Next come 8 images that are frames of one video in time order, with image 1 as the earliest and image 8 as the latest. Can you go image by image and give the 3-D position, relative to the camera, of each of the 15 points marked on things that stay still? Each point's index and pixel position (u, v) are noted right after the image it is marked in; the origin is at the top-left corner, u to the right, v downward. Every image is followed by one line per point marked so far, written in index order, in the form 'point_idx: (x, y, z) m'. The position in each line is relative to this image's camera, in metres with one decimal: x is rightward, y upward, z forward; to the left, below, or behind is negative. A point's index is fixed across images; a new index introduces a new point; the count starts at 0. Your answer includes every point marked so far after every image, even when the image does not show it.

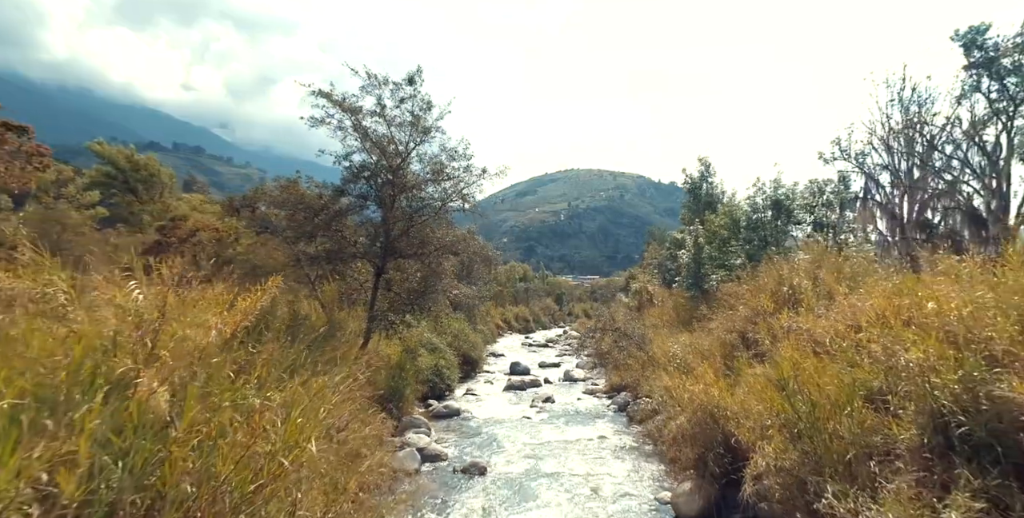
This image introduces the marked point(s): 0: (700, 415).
0: (+3.6, -2.9, +9.6) m
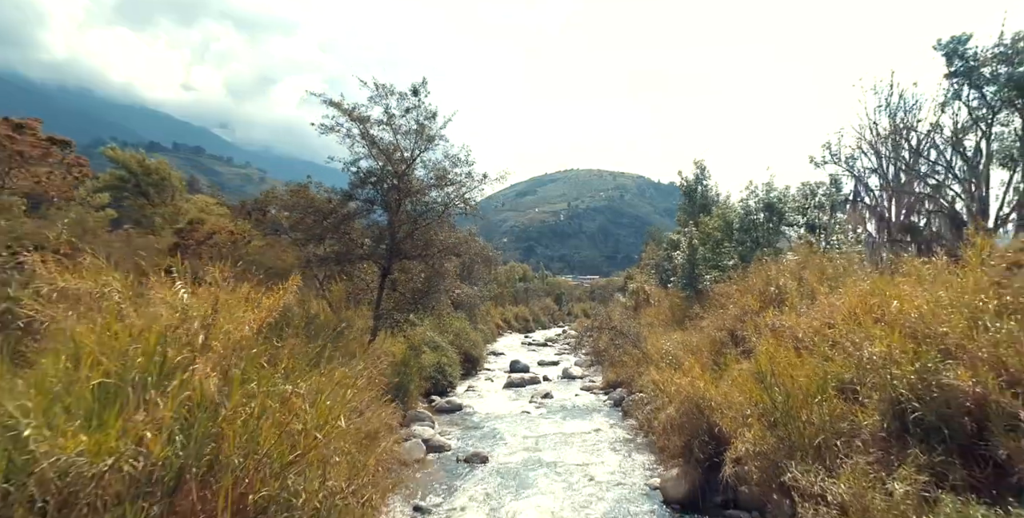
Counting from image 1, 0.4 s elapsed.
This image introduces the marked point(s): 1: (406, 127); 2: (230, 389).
0: (+3.6, -2.9, +10.3) m
1: (-3.1, +3.8, +15.0) m
2: (-2.7, -1.3, +5.0) m
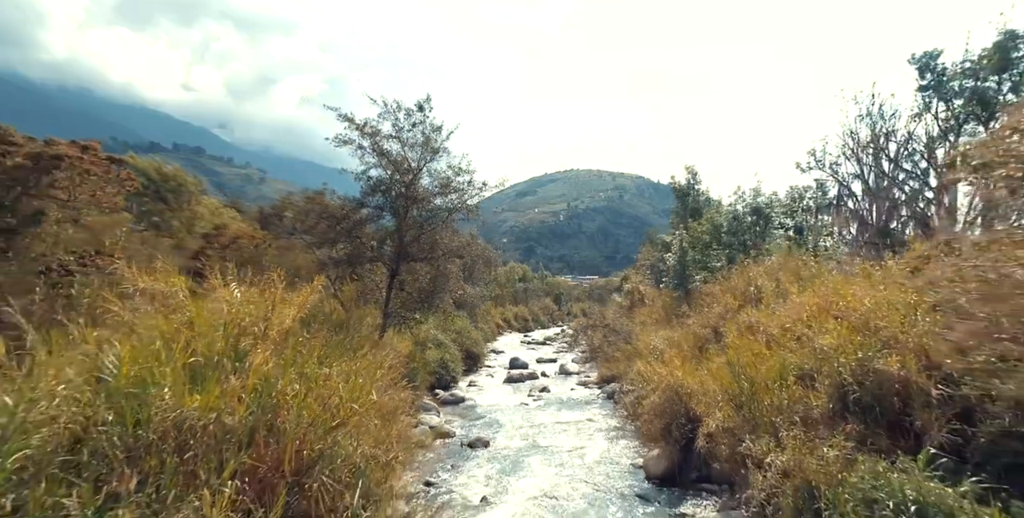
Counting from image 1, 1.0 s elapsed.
0: (+3.5, -3.0, +11.5) m
1: (-3.1, +3.7, +16.2) m
2: (-2.7, -1.3, +6.2) m
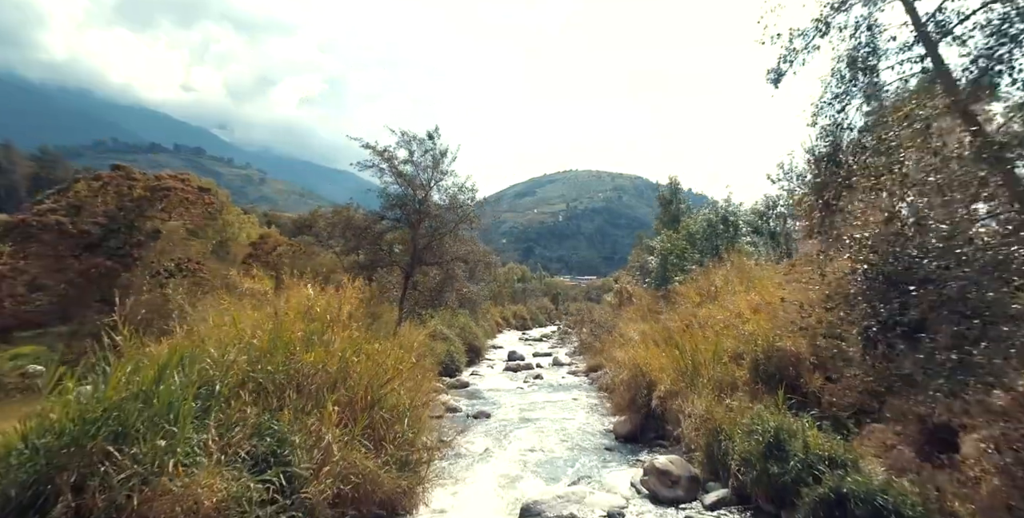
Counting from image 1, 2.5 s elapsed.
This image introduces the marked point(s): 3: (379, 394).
0: (+3.4, -3.1, +14.3) m
1: (-3.2, +3.6, +19.0) m
2: (-2.8, -1.5, +9.0) m
3: (-2.1, -2.2, +8.4) m
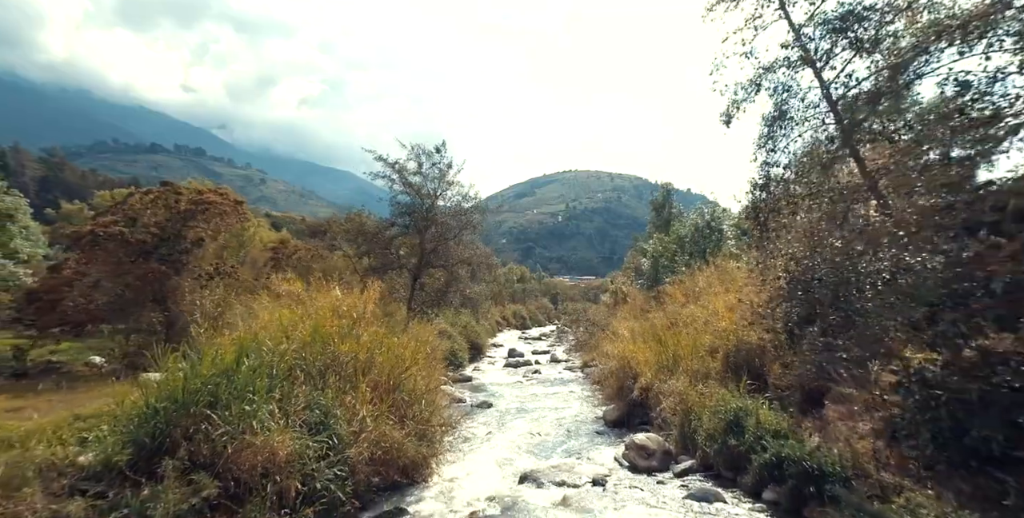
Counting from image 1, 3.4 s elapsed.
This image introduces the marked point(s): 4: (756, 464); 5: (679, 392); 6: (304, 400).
0: (+3.4, -3.2, +15.9) m
1: (-3.2, +3.4, +20.5) m
2: (-2.8, -1.6, +10.6) m
3: (-2.1, -2.3, +9.9) m
4: (+4.2, -3.5, +8.8) m
5: (+3.9, -3.1, +11.8) m
6: (-3.1, -2.1, +7.6) m
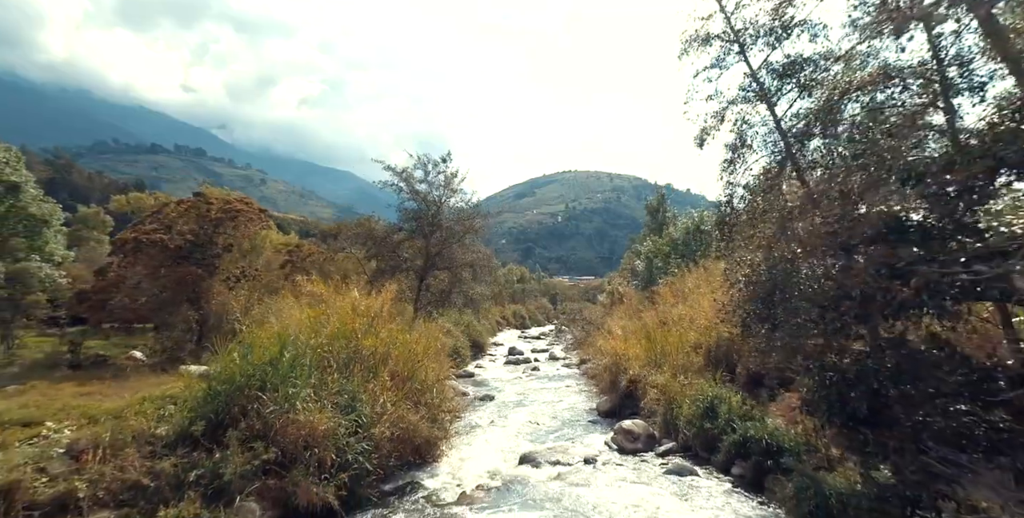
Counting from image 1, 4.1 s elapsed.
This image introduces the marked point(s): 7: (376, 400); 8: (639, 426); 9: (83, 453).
0: (+3.4, -3.3, +17.1) m
1: (-3.2, +3.3, +21.8) m
2: (-2.8, -1.7, +11.8) m
3: (-2.1, -2.4, +11.2) m
4: (+4.2, -3.6, +10.0) m
5: (+3.9, -3.2, +13.1) m
6: (-3.1, -2.2, +8.9) m
7: (-2.5, -2.6, +9.4) m
8: (+3.0, -3.9, +12.1) m
9: (-5.1, -2.3, +6.2) m
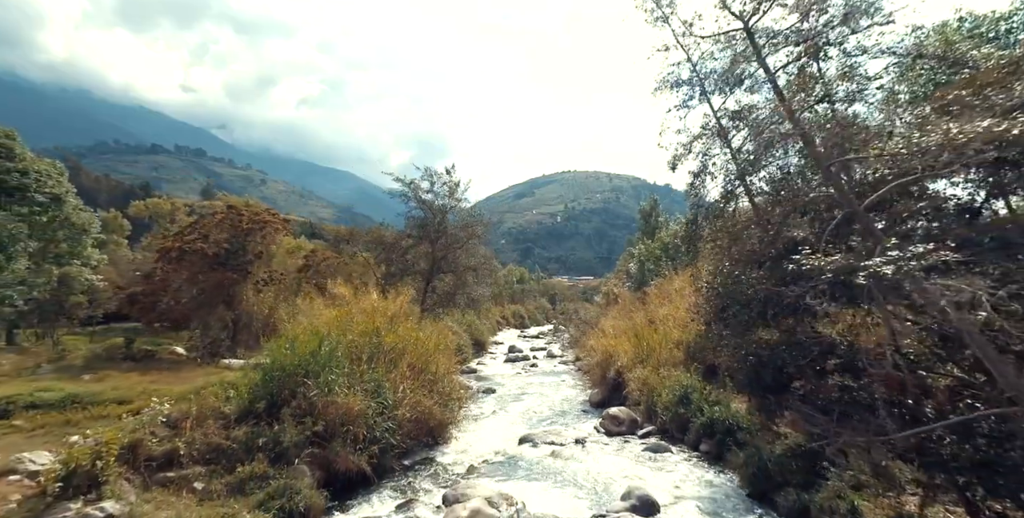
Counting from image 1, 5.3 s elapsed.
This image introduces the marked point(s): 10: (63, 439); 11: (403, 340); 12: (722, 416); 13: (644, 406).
0: (+3.4, -3.5, +18.8) m
1: (-3.2, +3.2, +23.5) m
2: (-2.8, -1.9, +13.5) m
3: (-2.1, -2.6, +12.9) m
4: (+4.2, -3.8, +11.7) m
5: (+3.9, -3.4, +14.8) m
6: (-3.1, -2.4, +10.5) m
7: (-2.5, -2.8, +11.1) m
8: (+3.0, -4.1, +13.8) m
9: (-5.1, -2.5, +7.9) m
10: (-6.1, -2.5, +7.0) m
11: (-2.7, -2.0, +12.6) m
12: (+4.5, -3.4, +11.1) m
13: (+3.6, -4.0, +14.1) m
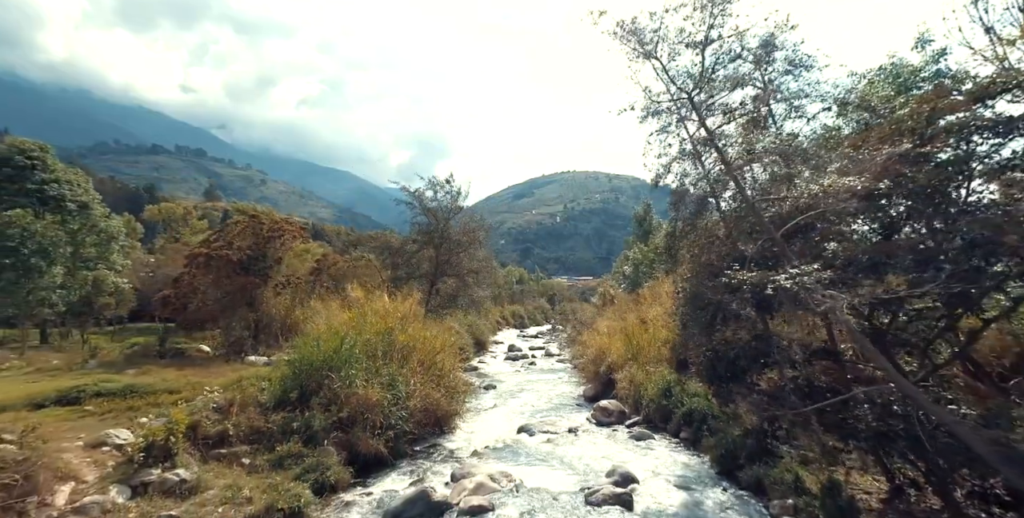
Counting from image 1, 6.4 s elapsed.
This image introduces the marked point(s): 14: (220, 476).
0: (+3.4, -3.7, +20.1) m
1: (-3.3, +3.0, +24.8) m
2: (-2.8, -2.0, +14.8) m
3: (-2.1, -2.8, +14.2) m
4: (+4.2, -4.0, +13.0) m
5: (+3.9, -3.5, +16.1) m
6: (-3.1, -2.6, +11.9) m
7: (-2.5, -2.9, +12.4) m
8: (+3.0, -4.3, +15.1) m
9: (-5.2, -2.7, +9.2) m
10: (-6.1, -2.6, +8.3) m
11: (-2.7, -2.2, +13.9) m
12: (+4.5, -3.5, +12.4) m
13: (+3.6, -4.2, +15.4) m
14: (-4.3, -3.2, +7.6) m
